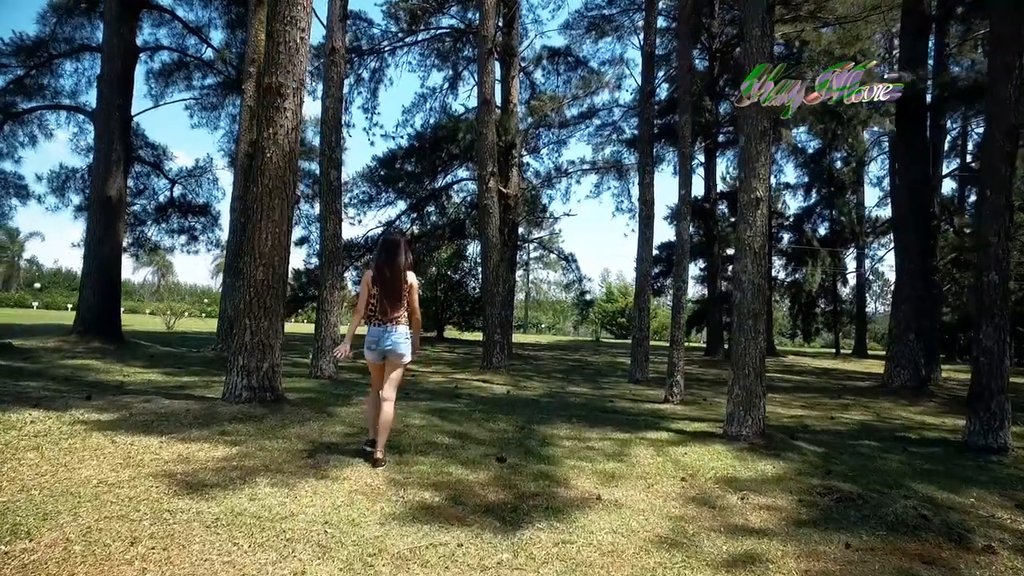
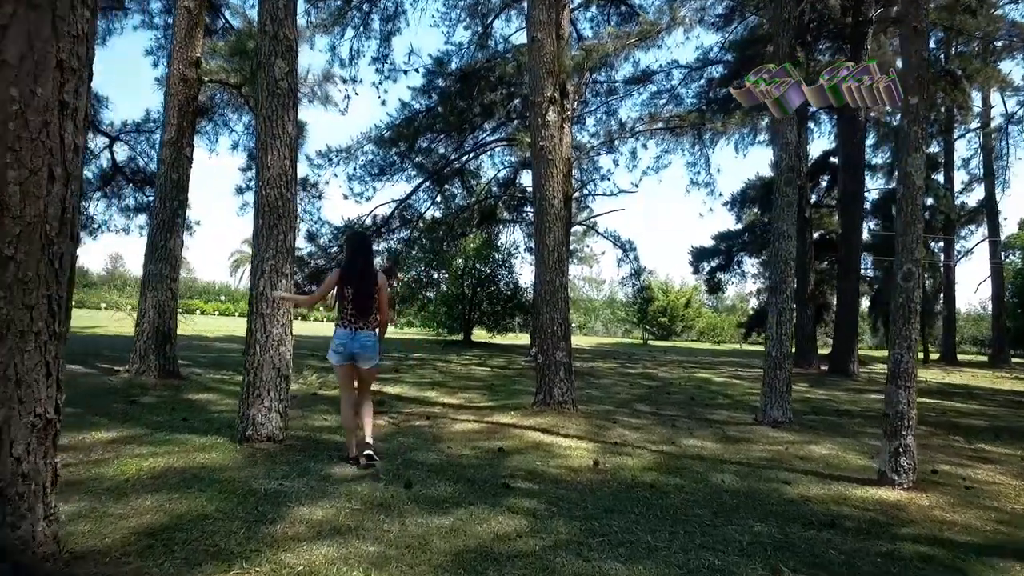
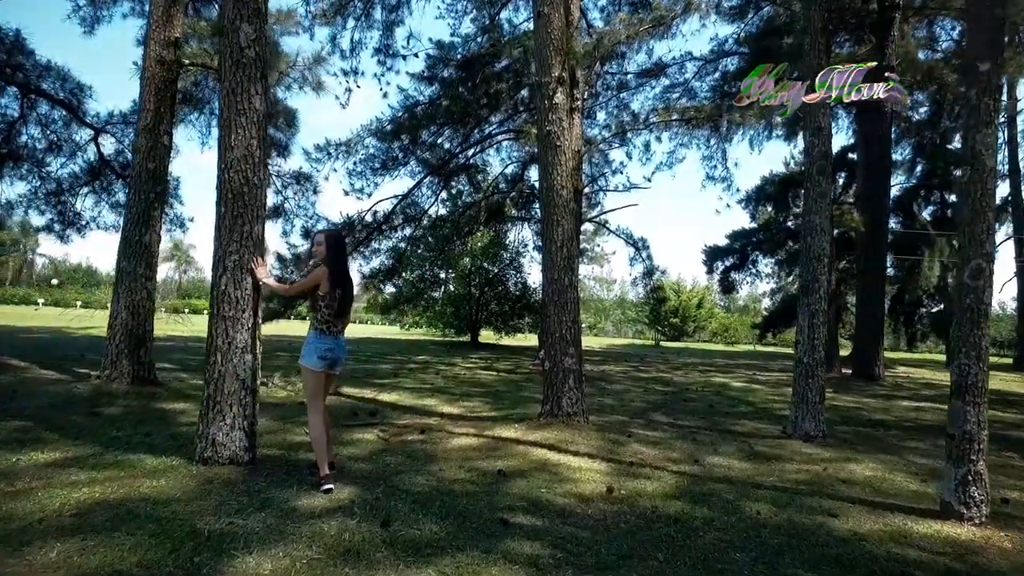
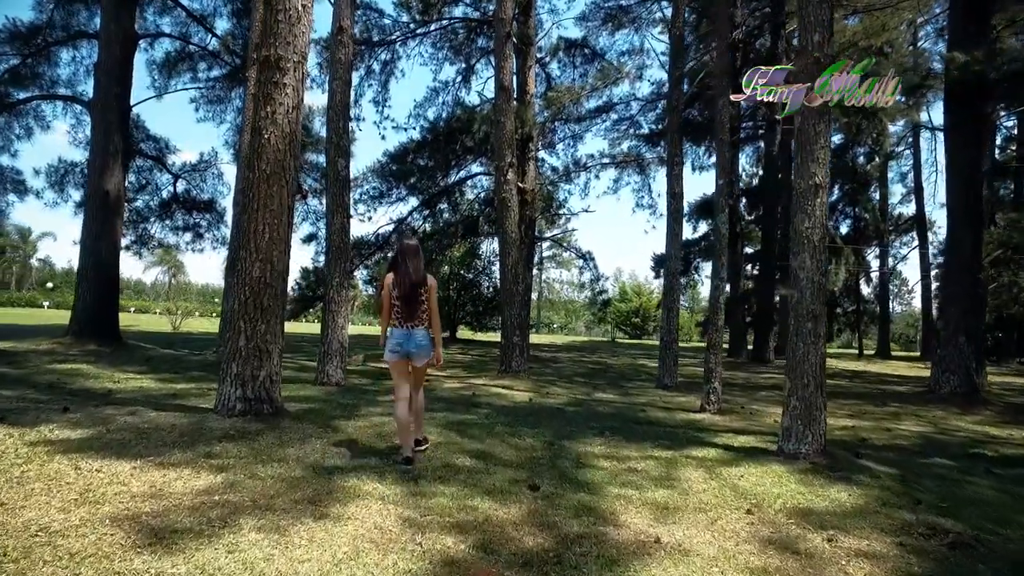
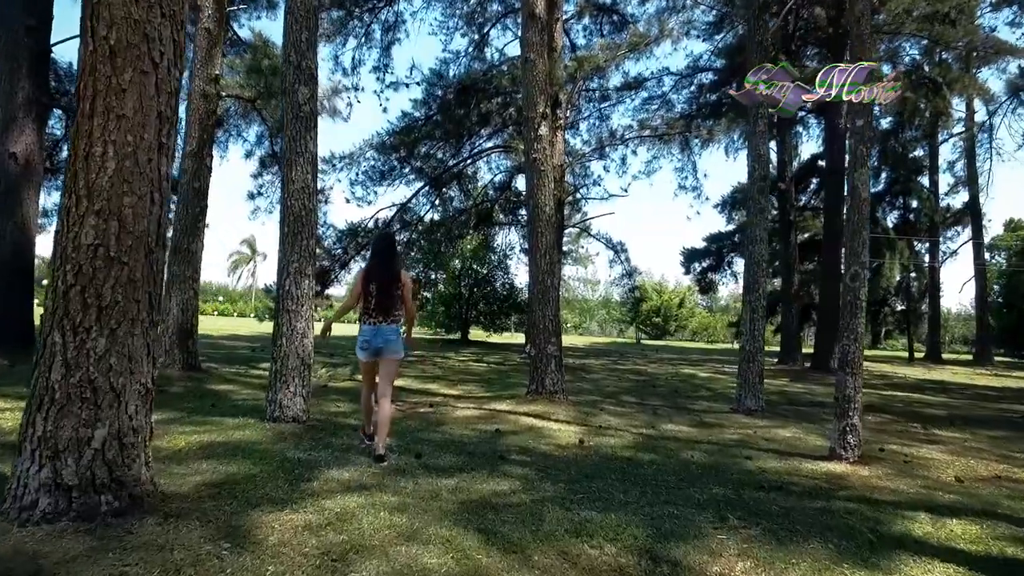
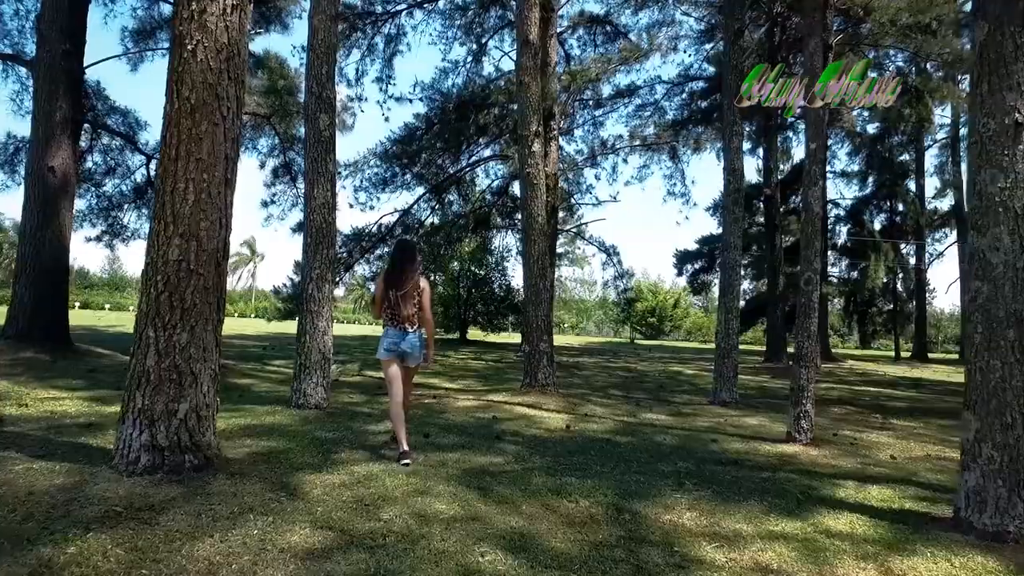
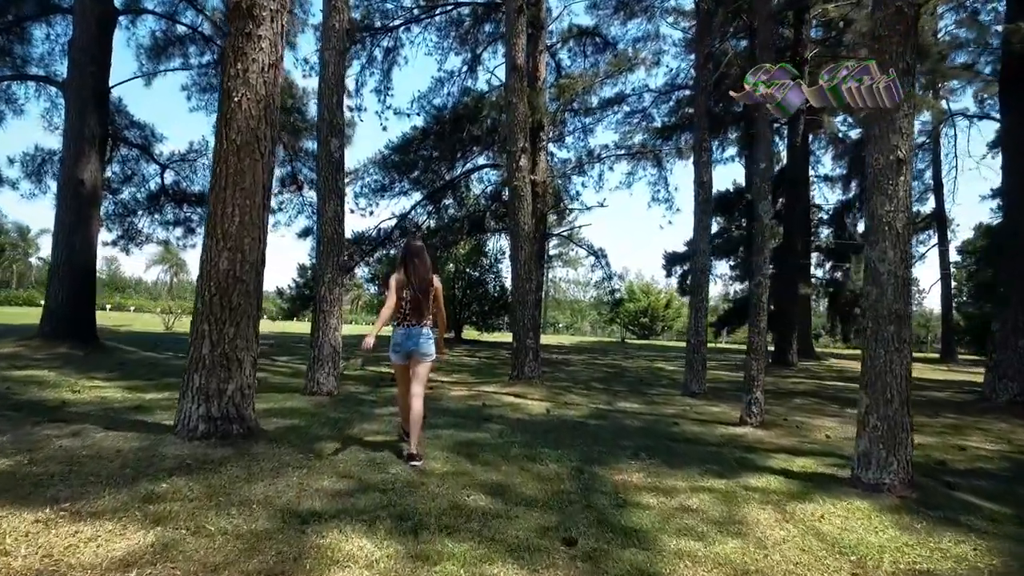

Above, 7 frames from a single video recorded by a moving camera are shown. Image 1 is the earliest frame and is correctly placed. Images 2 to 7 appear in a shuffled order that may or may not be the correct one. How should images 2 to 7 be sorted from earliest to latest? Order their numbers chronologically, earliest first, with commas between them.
4, 7, 6, 5, 2, 3
